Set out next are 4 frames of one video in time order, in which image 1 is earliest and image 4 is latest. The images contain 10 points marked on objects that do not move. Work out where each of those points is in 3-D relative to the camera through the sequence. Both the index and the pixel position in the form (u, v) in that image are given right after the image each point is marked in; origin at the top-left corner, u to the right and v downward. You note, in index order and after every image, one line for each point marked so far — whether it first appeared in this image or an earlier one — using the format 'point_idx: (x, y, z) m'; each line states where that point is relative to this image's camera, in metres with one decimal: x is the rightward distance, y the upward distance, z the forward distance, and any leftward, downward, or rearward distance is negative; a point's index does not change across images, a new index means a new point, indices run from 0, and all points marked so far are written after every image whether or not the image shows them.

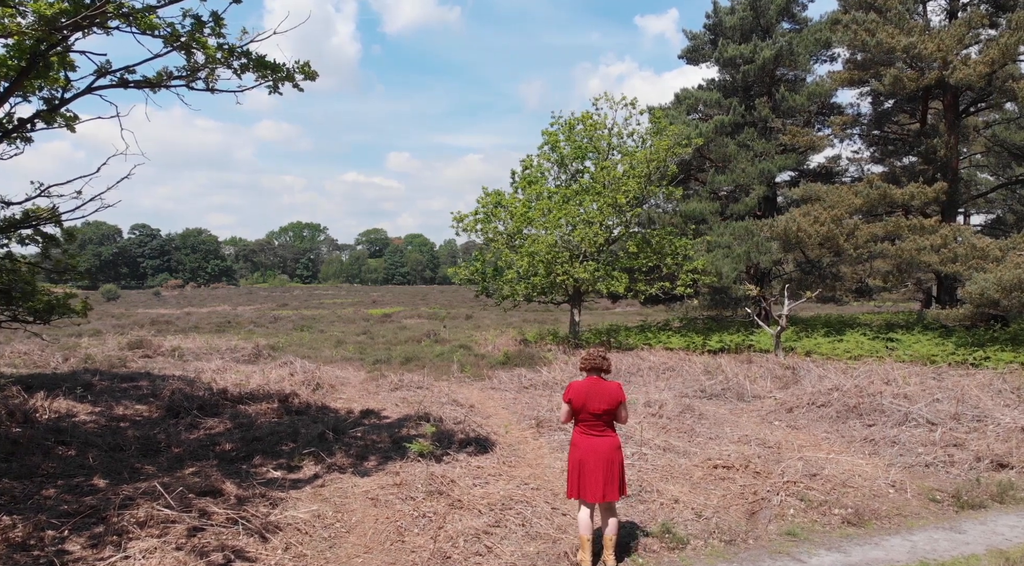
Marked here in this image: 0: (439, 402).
0: (-1.0, -1.6, +9.8) m
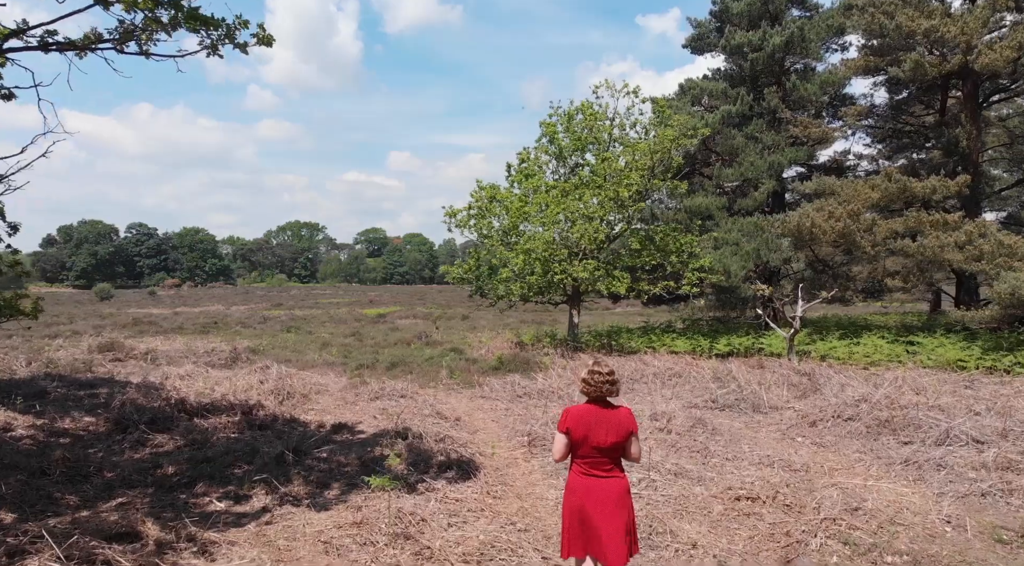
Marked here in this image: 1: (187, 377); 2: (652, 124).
0: (-1.1, -1.6, +8.8) m
1: (-5.2, -1.5, +11.9) m
2: (+3.3, +3.7, +17.2) m
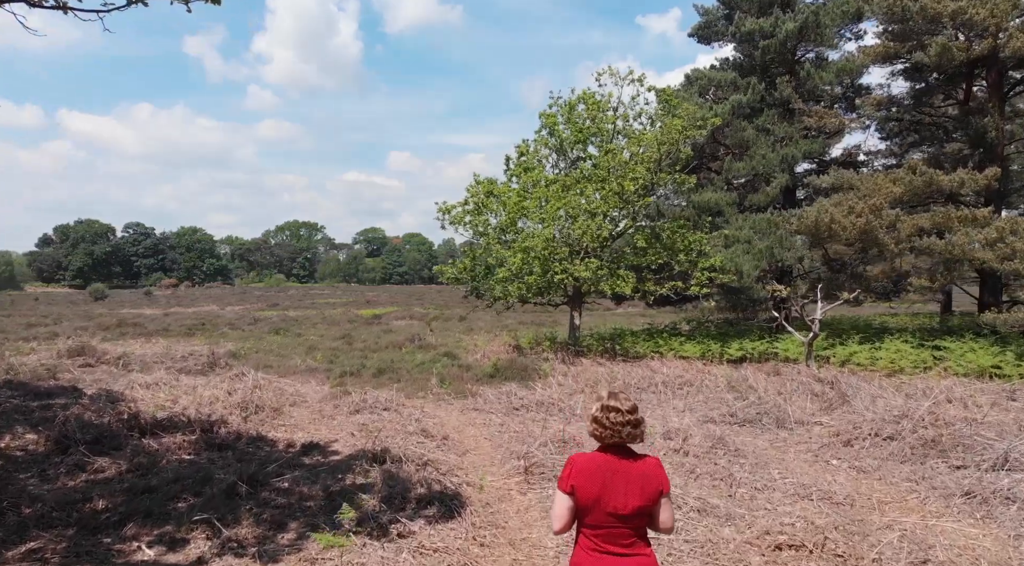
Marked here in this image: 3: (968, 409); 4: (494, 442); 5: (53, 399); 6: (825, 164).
0: (-1.2, -1.6, +7.8) m
1: (-5.3, -1.5, +10.9) m
2: (+3.2, +3.7, +16.2) m
3: (+5.3, -1.5, +8.5) m
4: (-0.2, -1.6, +7.7) m
5: (-6.2, -1.6, +10.0) m
6: (+7.5, +2.9, +17.6) m
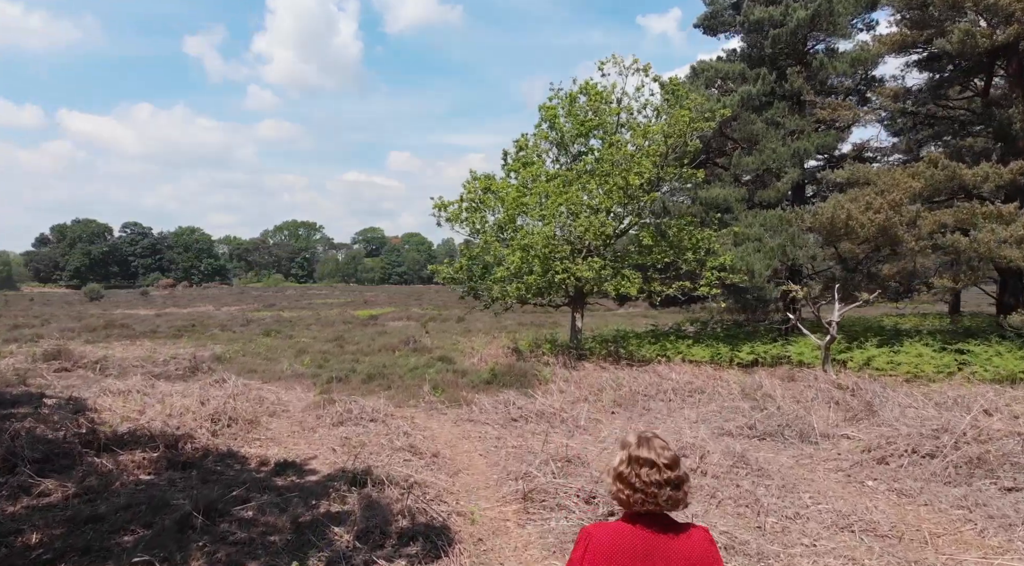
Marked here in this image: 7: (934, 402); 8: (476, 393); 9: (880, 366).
0: (-1.2, -1.6, +7.0) m
1: (-5.3, -1.5, +10.2) m
2: (+3.2, +3.7, +15.5) m
3: (+5.3, -1.5, +7.8) m
4: (-0.2, -1.6, +6.9) m
5: (-6.3, -1.6, +9.2) m
6: (+7.5, +2.9, +16.8) m
7: (+5.1, -1.4, +9.0) m
8: (-0.5, -1.5, +10.1) m
9: (+6.0, -1.4, +12.1) m
